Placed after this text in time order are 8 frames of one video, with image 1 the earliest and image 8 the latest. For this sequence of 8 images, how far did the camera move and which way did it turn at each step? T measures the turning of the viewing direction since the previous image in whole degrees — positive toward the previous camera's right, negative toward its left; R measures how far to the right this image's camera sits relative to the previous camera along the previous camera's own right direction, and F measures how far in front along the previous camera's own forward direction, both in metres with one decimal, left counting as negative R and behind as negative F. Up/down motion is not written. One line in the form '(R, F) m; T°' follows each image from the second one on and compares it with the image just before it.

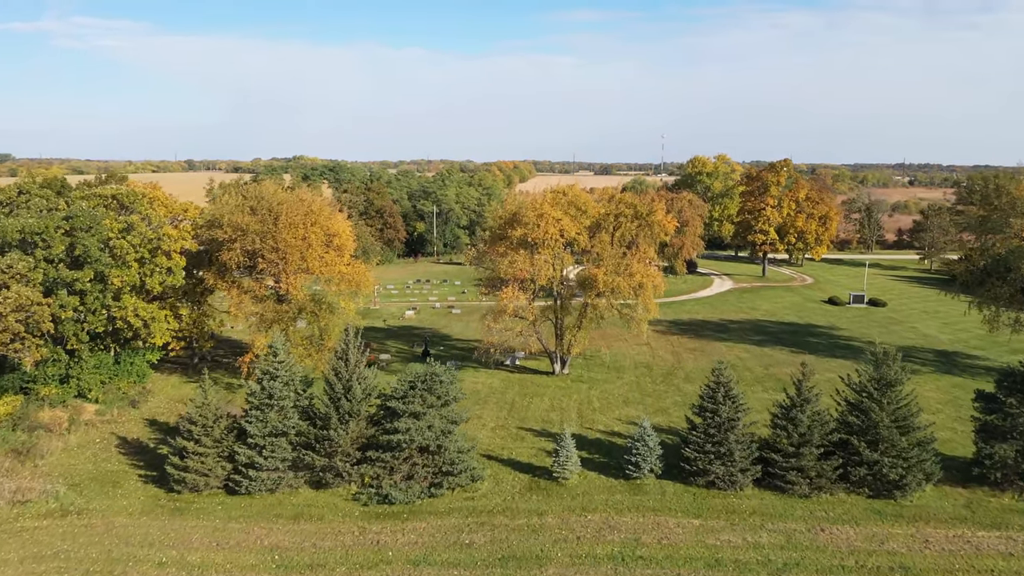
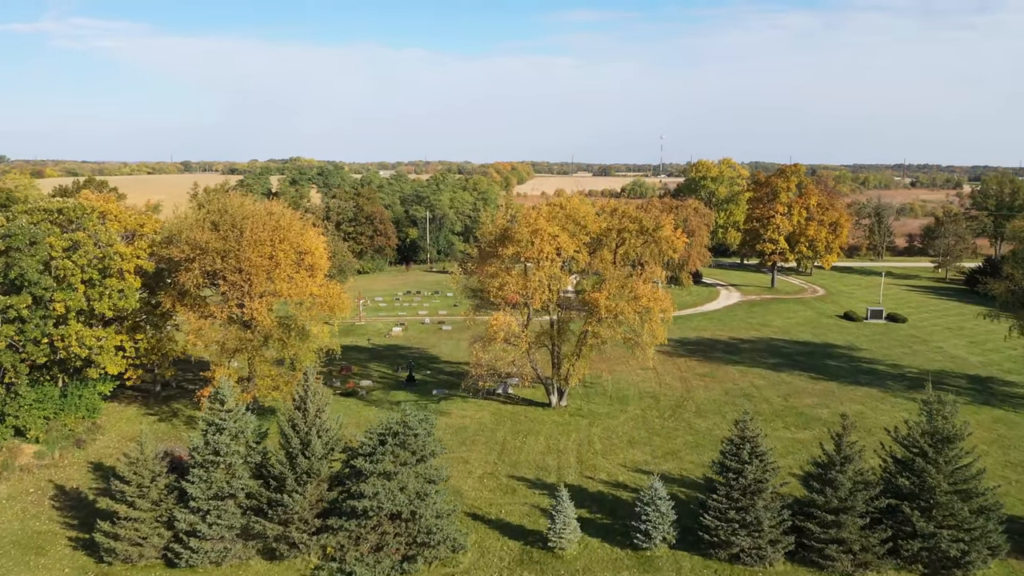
(+0.3, +3.8) m; 0°
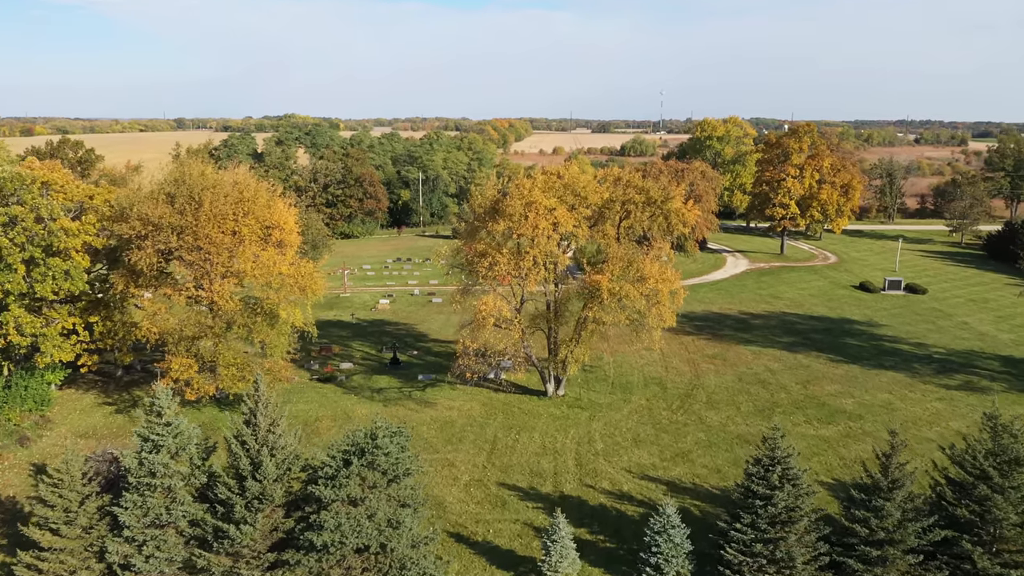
(+0.2, +3.4) m; 0°
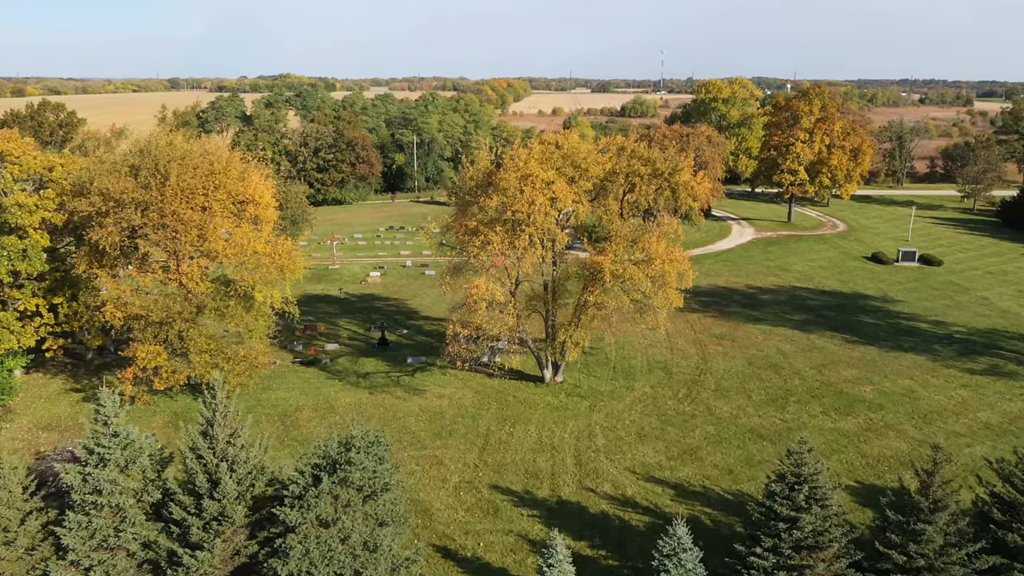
(+0.2, +2.3) m; 0°
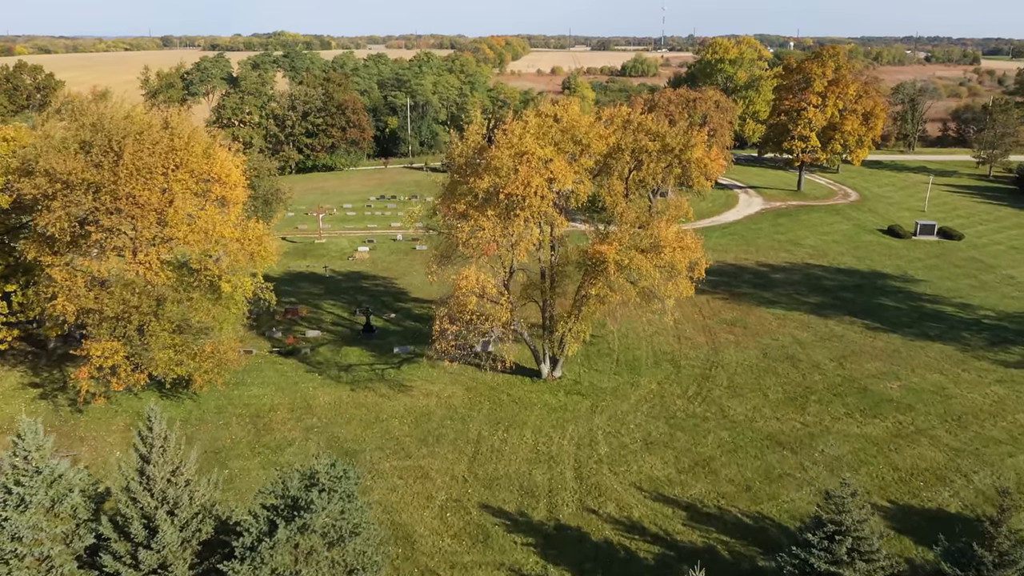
(+0.2, +2.6) m; 0°
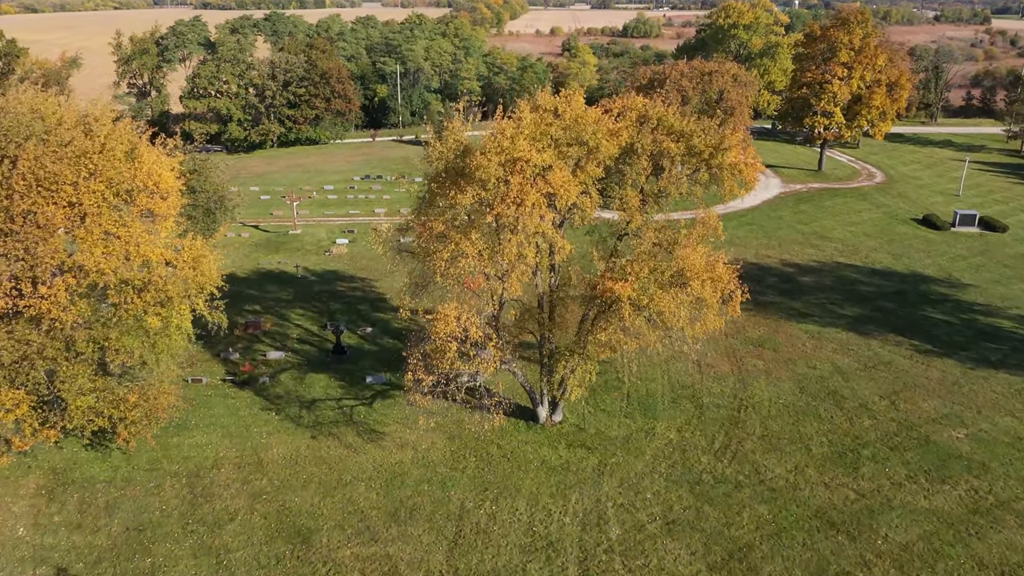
(+0.2, +4.5) m; 0°
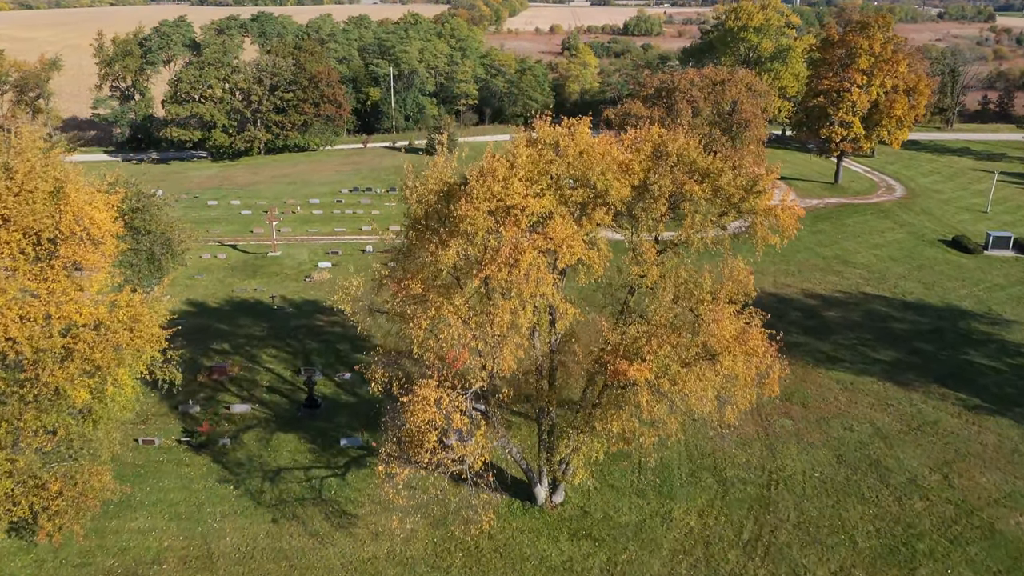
(+0.1, +3.2) m; 0°
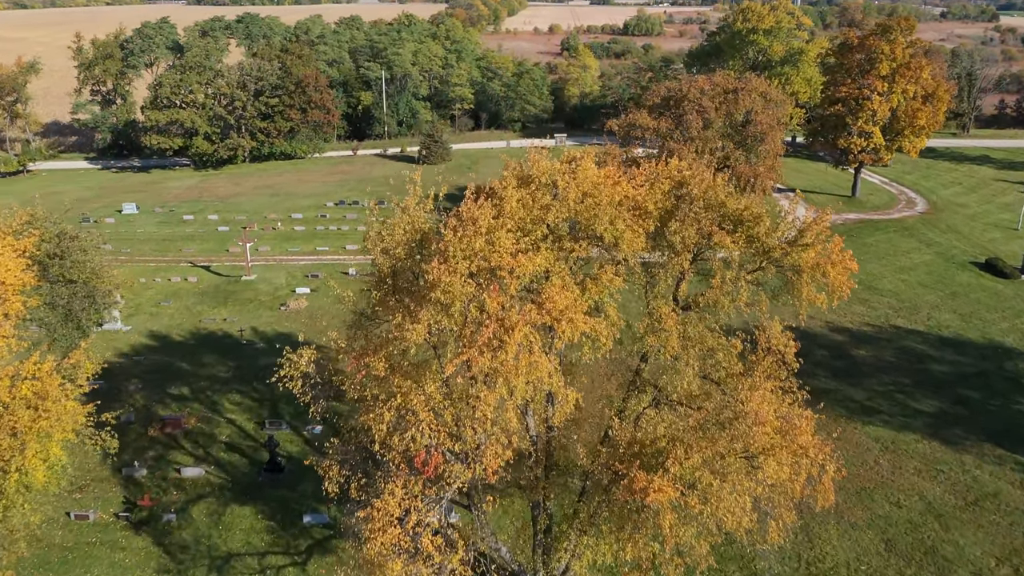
(+0.2, +3.2) m; 0°
